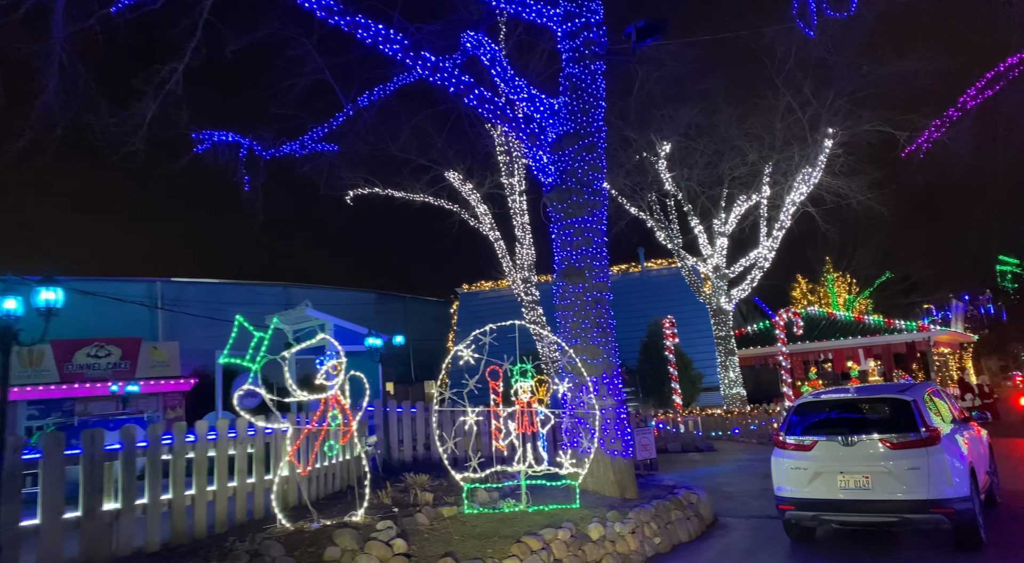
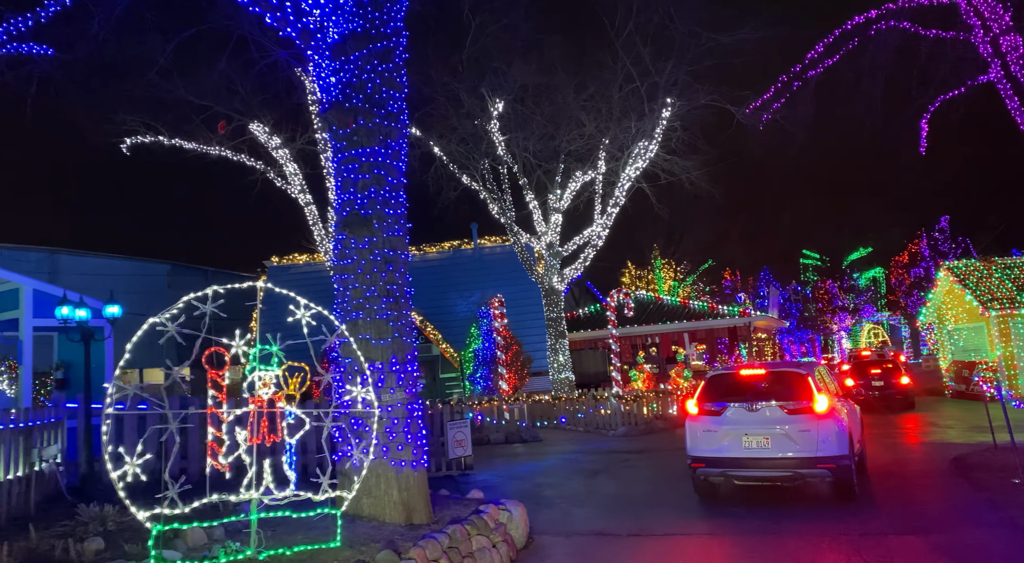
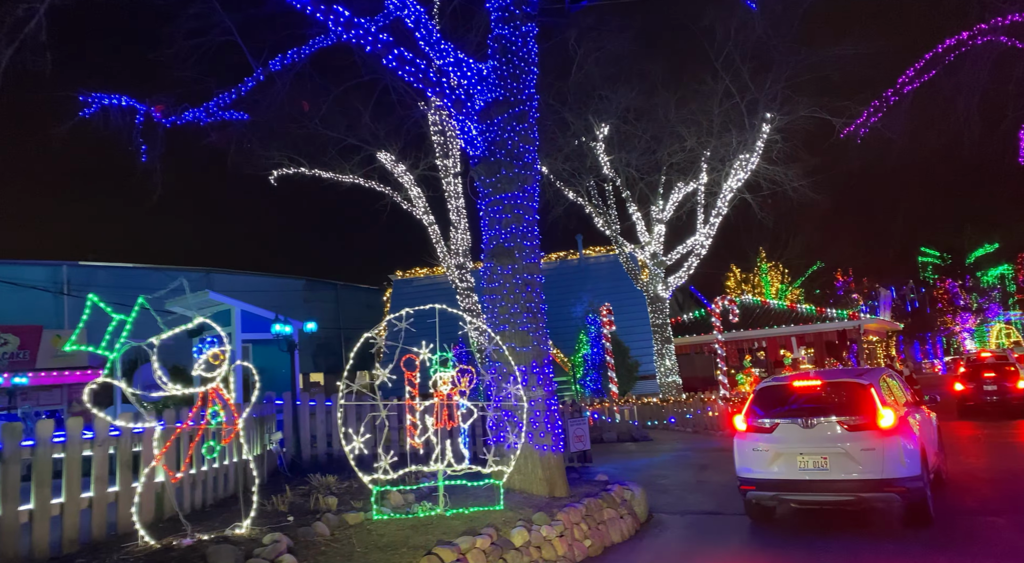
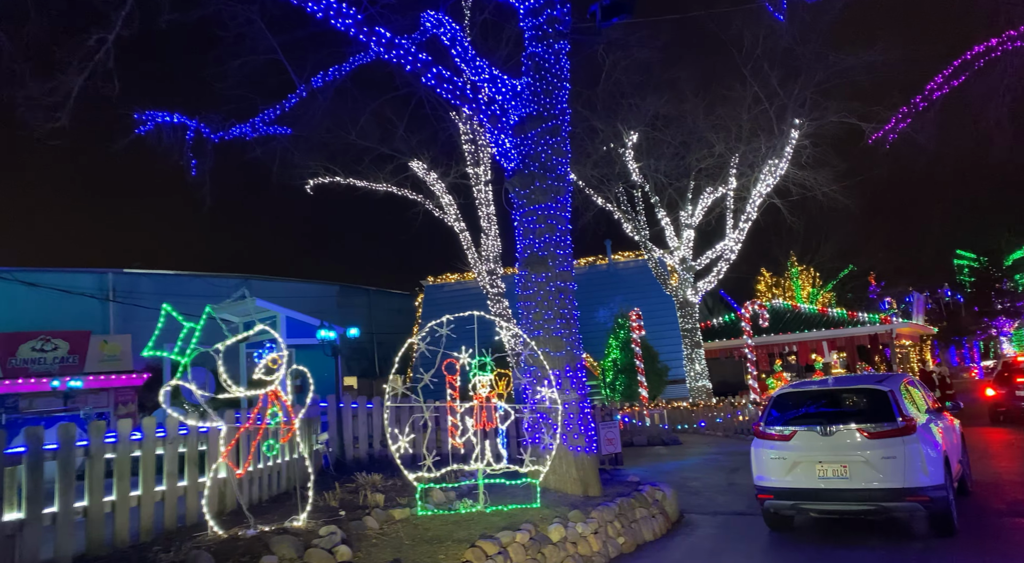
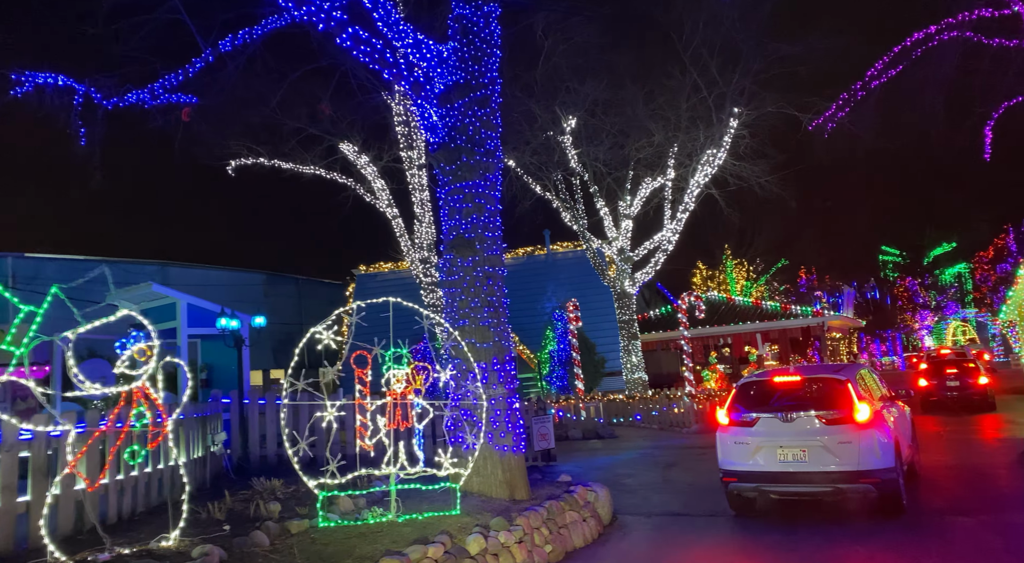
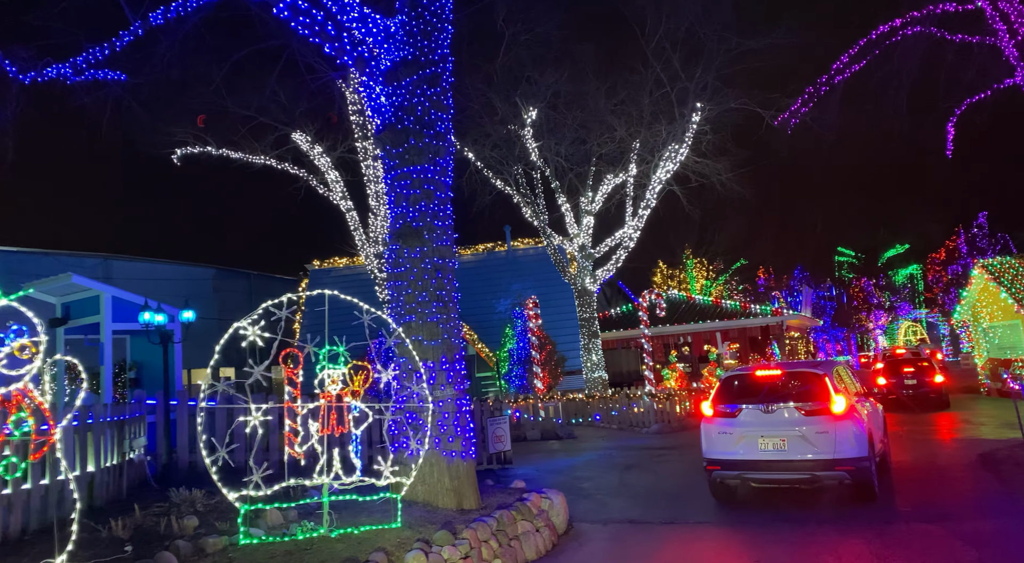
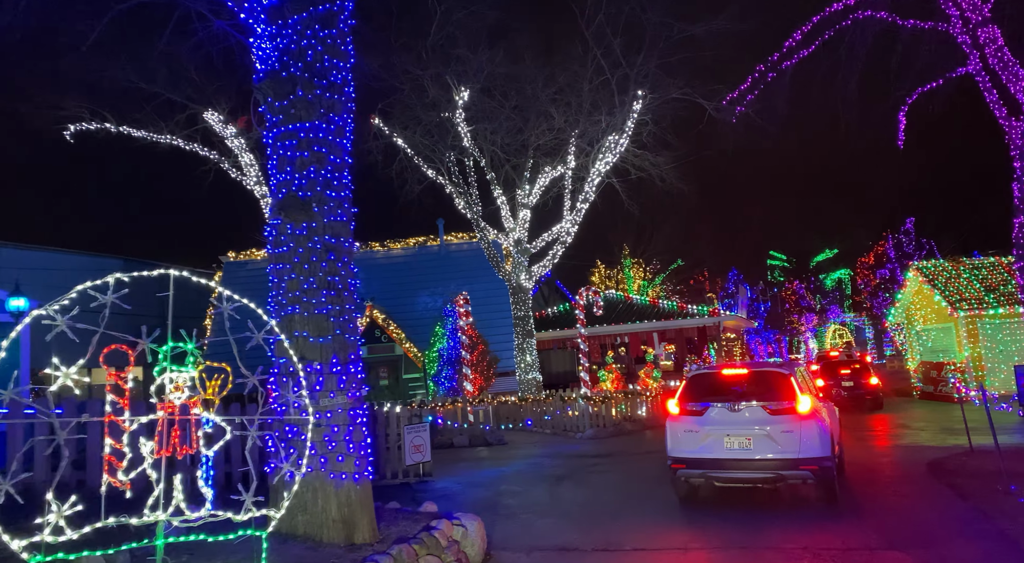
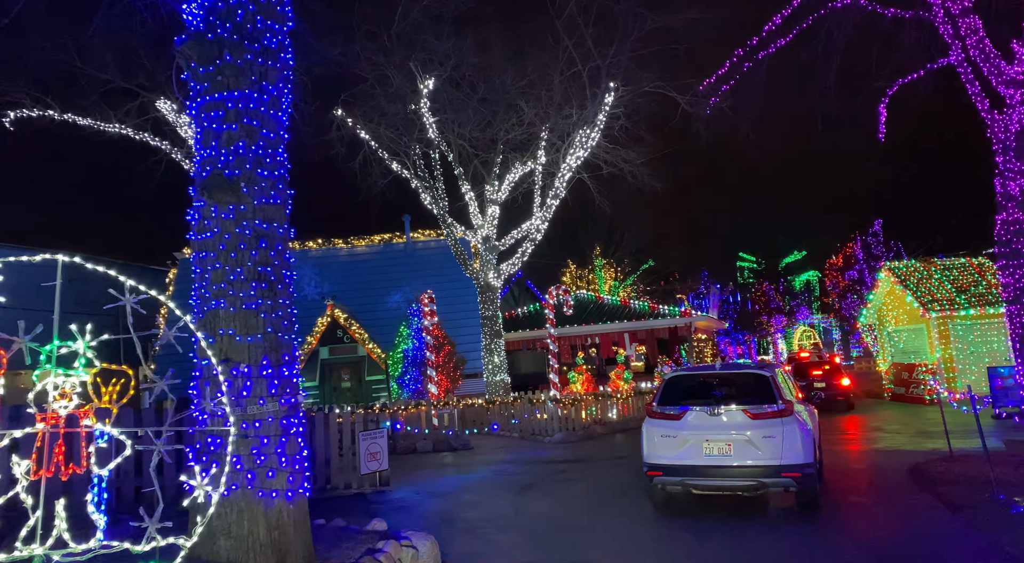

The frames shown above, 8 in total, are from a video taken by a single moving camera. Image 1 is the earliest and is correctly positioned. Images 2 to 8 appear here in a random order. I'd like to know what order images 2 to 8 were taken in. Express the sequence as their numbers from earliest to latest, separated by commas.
4, 3, 5, 6, 2, 7, 8
